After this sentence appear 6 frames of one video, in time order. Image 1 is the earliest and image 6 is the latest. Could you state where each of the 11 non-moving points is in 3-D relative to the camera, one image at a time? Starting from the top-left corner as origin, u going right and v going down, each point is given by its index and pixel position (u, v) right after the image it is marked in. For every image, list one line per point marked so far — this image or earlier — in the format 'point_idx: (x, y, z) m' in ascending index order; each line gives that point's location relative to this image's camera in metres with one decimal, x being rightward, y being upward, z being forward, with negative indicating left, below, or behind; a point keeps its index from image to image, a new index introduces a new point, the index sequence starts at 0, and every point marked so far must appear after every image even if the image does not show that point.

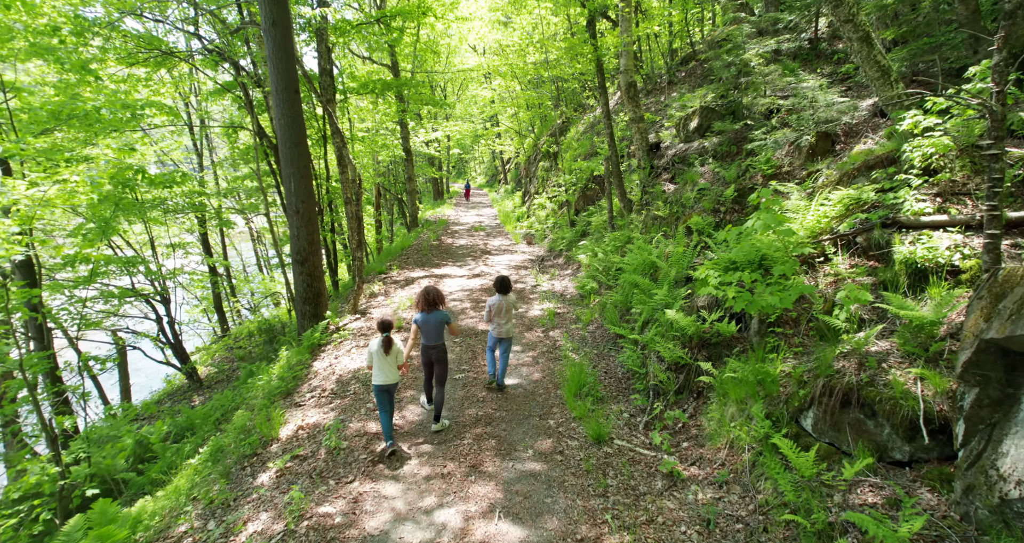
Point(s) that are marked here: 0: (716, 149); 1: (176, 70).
0: (+4.3, +2.6, +11.5) m
1: (-9.3, +5.7, +15.2) m
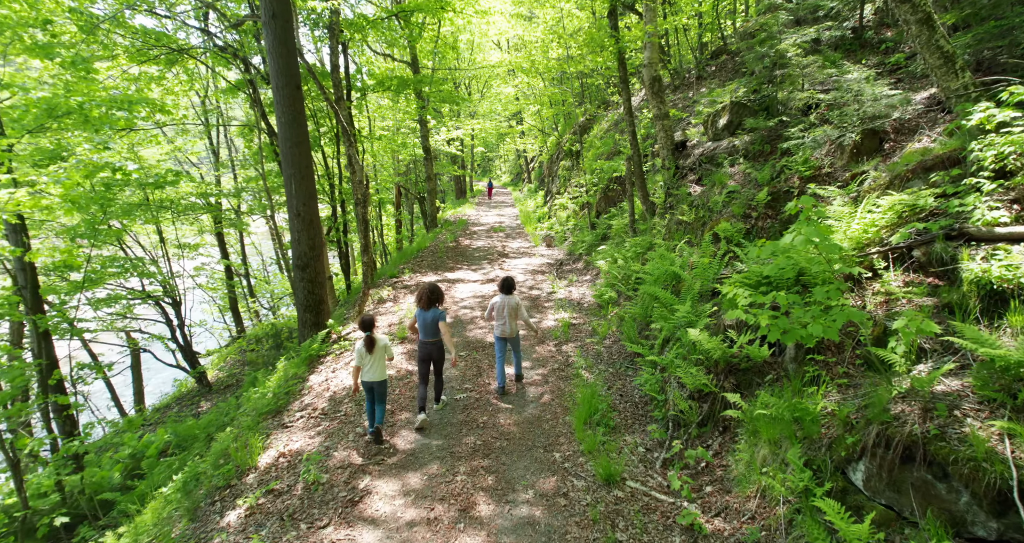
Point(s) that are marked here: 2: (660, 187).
0: (+4.6, +2.4, +10.5) m
1: (-8.9, +5.6, +15.0) m
2: (+3.4, +1.9, +12.5) m
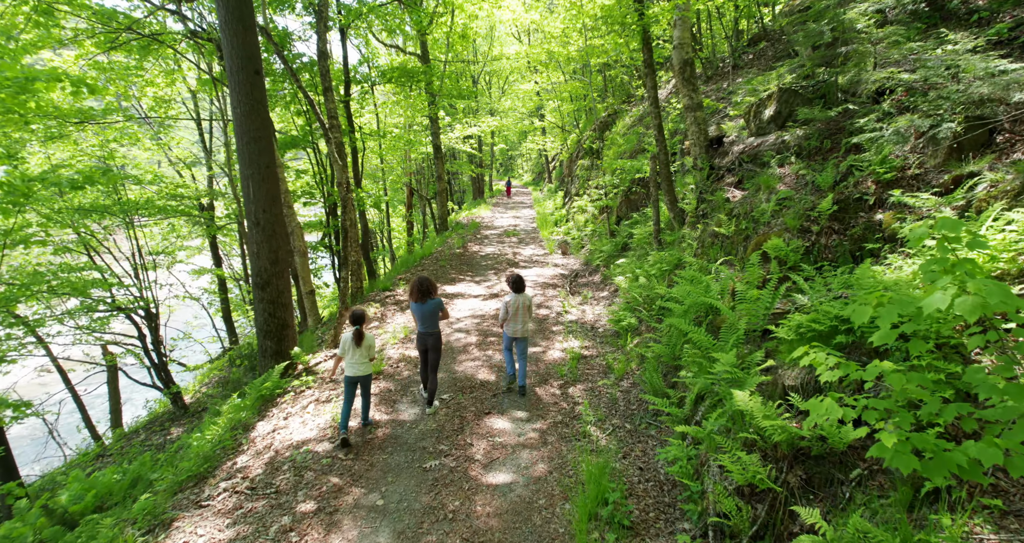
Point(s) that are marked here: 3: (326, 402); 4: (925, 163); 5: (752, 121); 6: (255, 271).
0: (+4.6, +2.0, +8.6) m
1: (-8.6, +5.4, +13.6) m
2: (+3.5, +1.6, +10.6) m
3: (-2.6, -1.8, +7.7) m
4: (+4.8, +1.3, +6.3) m
5: (+4.4, +2.8, +10.0) m
6: (-4.1, 0.0, +8.8) m
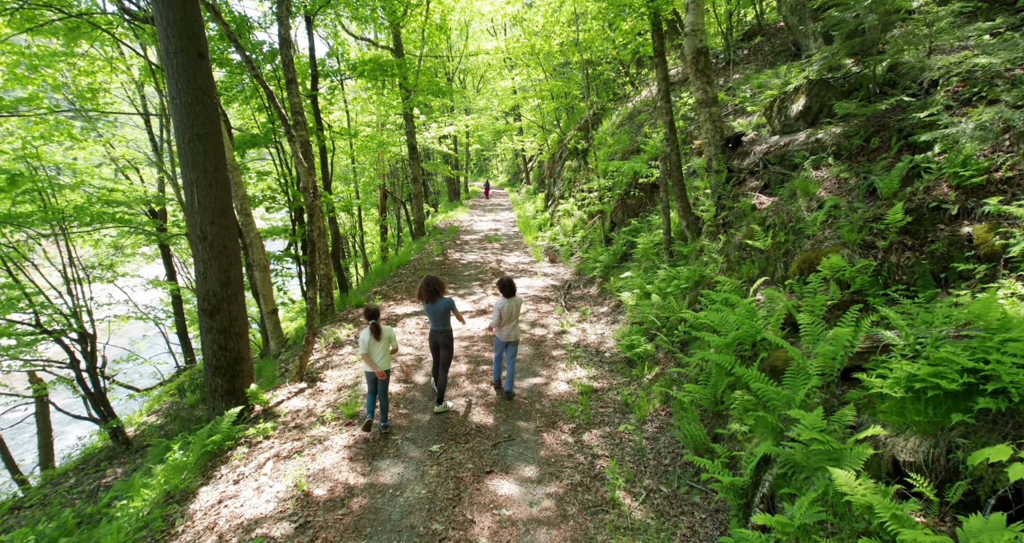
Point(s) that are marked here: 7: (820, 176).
0: (+4.5, +1.8, +7.5) m
1: (-8.9, +5.0, +11.8) m
2: (+3.4, +1.3, +9.5) m
3: (-2.6, -2.2, +6.3) m
4: (+4.9, +1.0, +5.2) m
5: (+4.3, +2.5, +8.9) m
6: (-4.2, -0.3, +7.3) m
7: (+4.2, +1.3, +7.4) m
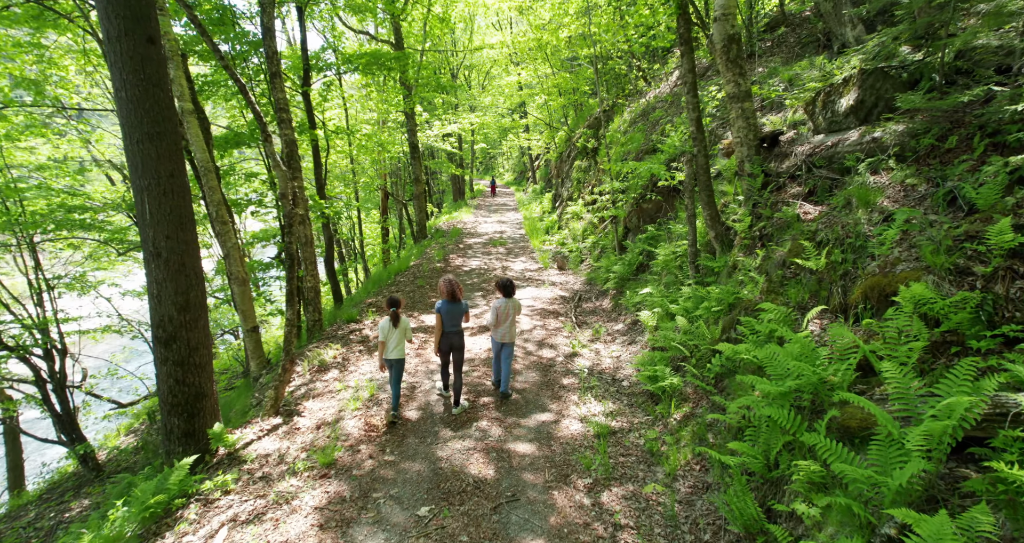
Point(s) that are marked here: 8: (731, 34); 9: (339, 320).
0: (+4.6, +1.5, +6.4) m
1: (-8.8, +4.8, +10.8) m
2: (+3.4, +1.0, +8.3) m
3: (-2.6, -2.4, +5.2) m
4: (+4.9, +0.8, +4.1) m
5: (+4.4, +2.3, +7.8) m
6: (-4.1, -0.6, +6.2) m
7: (+4.2, +1.0, +6.2) m
8: (+3.2, +3.5, +8.0) m
9: (-3.7, -1.0, +11.7) m
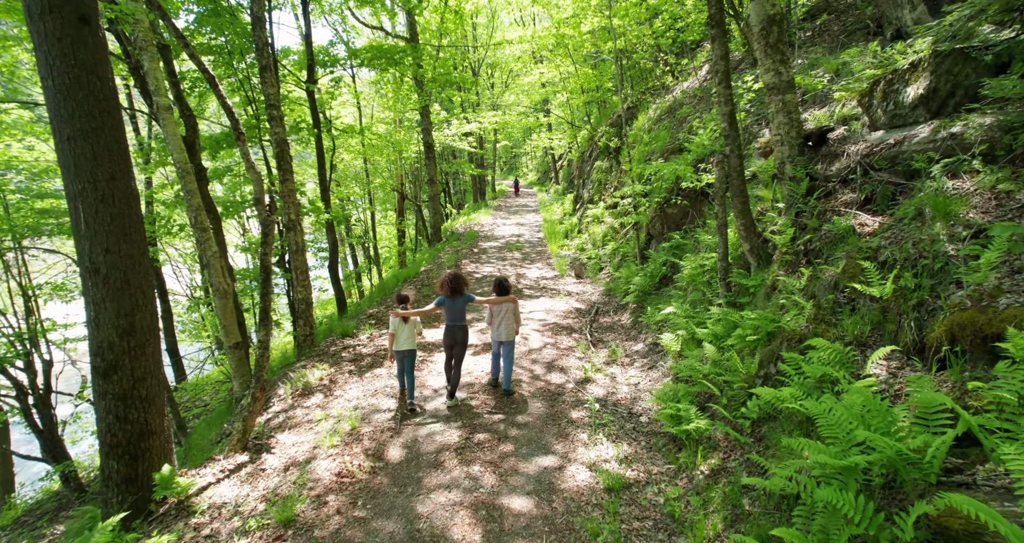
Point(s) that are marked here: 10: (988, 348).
0: (+4.5, +1.3, +5.1) m
1: (-8.6, +4.6, +10.2) m
2: (+3.5, +0.8, +7.2) m
3: (-2.7, -2.6, +4.3) m
4: (+4.8, +0.5, +2.9) m
5: (+4.4, +2.0, +6.6) m
6: (-4.2, -0.8, +5.4) m
7: (+4.2, +0.8, +5.0) m
8: (+3.3, +3.3, +6.8) m
9: (-3.5, -1.2, +10.9) m
10: (+3.4, -0.5, +3.9) m
